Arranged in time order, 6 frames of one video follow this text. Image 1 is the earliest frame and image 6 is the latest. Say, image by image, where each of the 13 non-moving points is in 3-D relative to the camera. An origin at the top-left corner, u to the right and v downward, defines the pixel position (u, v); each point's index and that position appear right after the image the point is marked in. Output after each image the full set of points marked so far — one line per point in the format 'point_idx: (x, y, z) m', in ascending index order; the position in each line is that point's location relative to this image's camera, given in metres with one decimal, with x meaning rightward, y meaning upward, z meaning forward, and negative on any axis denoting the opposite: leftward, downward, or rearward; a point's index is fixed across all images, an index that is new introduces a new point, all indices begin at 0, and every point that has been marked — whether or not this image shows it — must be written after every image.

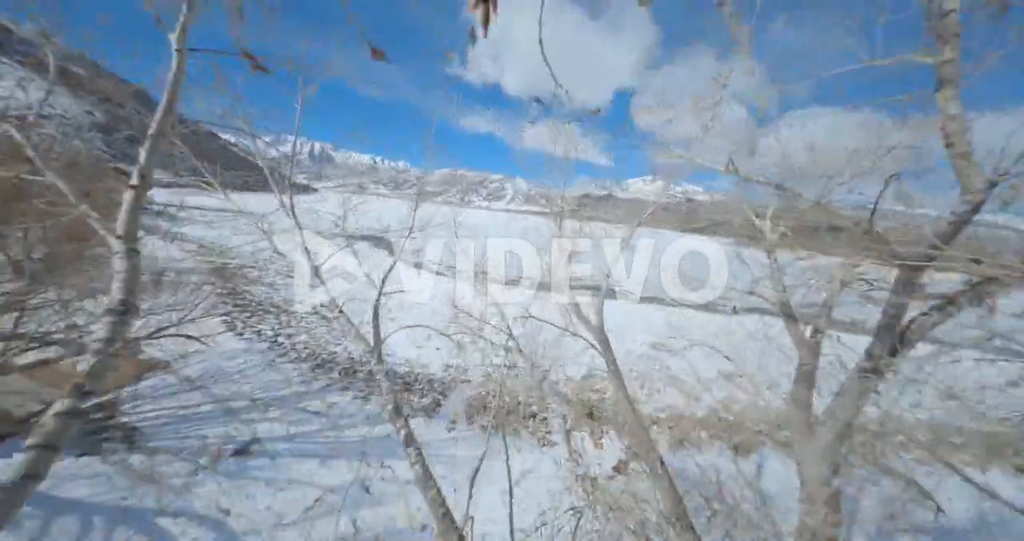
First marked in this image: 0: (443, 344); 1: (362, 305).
0: (-2.2, -2.8, +9.6) m
1: (-6.2, -1.9, +12.0) m
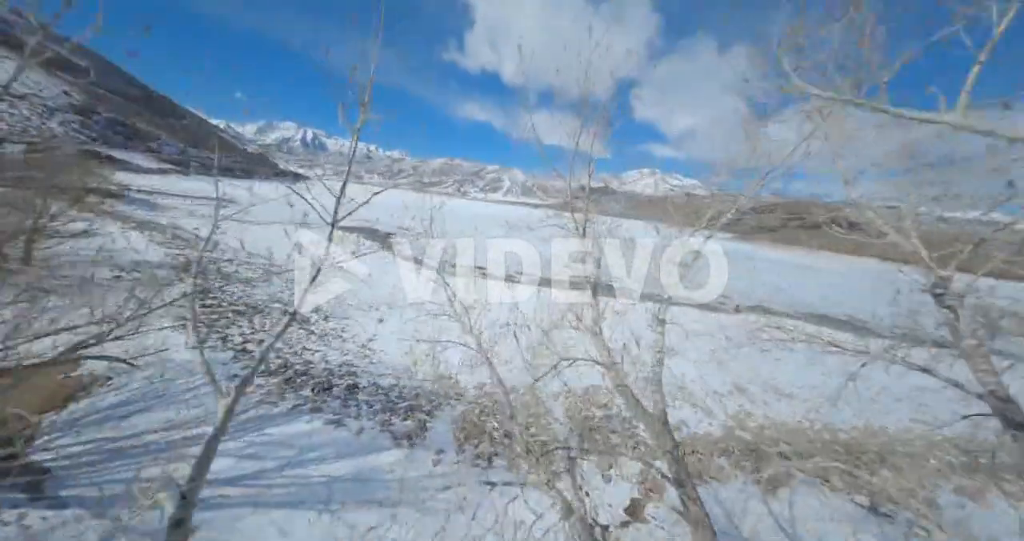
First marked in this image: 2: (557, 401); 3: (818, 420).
0: (-2.3, -2.8, +8.8) m
1: (-6.4, -1.8, +11.1) m
2: (+1.2, -3.5, +7.6) m
3: (+8.4, -4.1, +8.1) m
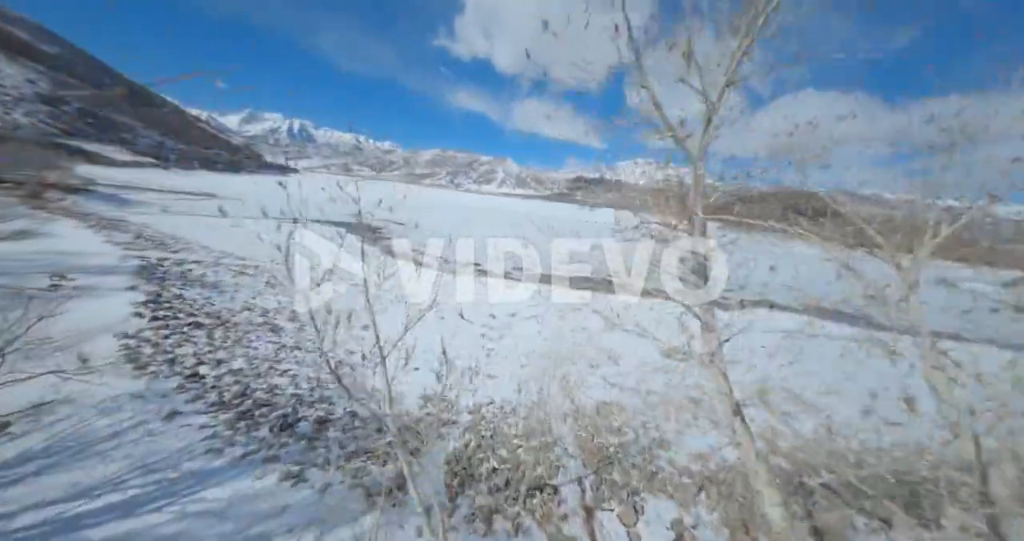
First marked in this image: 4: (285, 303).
0: (-2.3, -2.9, +7.8) m
1: (-6.4, -1.9, +10.0) m
2: (+1.2, -3.6, +6.6) m
3: (+8.4, -4.1, +7.3) m
4: (-8.6, -1.3, +10.9) m
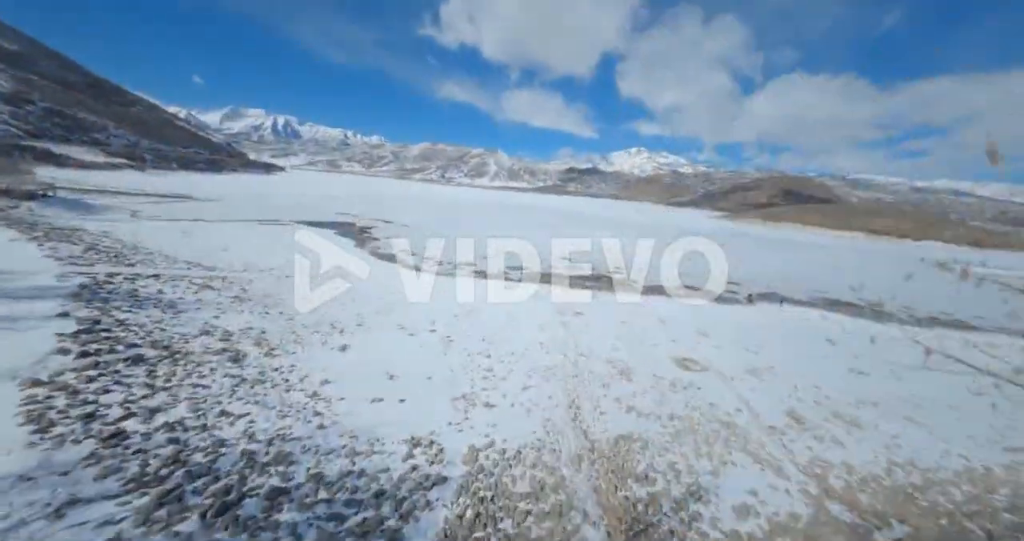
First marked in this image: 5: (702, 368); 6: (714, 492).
0: (-2.3, -3.3, +6.7) m
1: (-6.5, -2.4, +8.7) m
2: (+1.3, -3.8, +5.6) m
3: (+8.5, -4.2, +6.3) m
4: (-8.6, -1.8, +9.6) m
5: (+6.6, -3.4, +10.1) m
6: (+3.8, -4.1, +5.4) m
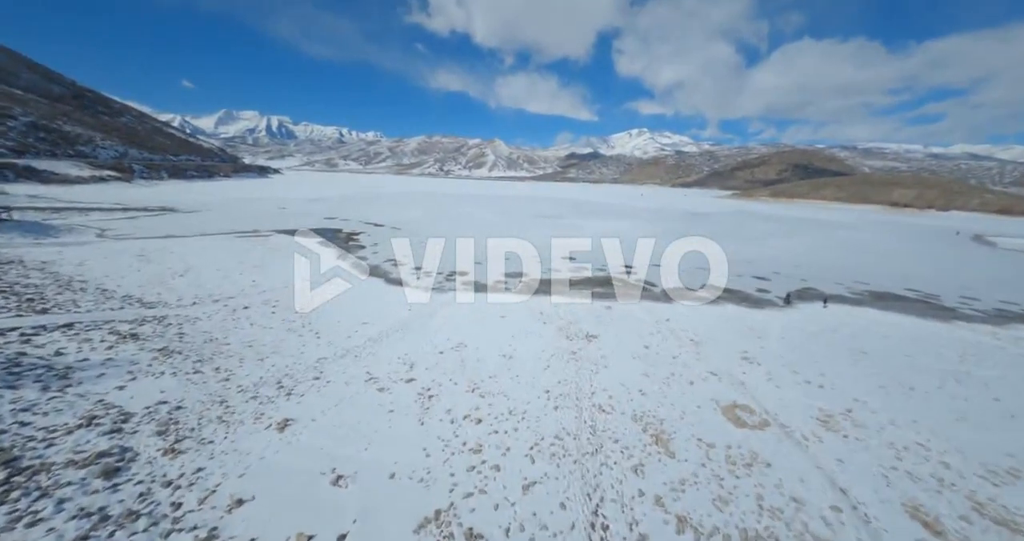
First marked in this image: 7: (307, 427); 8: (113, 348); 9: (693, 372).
0: (-2.4, -4.4, +4.3) m
1: (-6.6, -3.7, +6.4) m
2: (+1.2, -4.9, +3.2) m
3: (+8.4, -4.8, +3.8) m
4: (-8.7, -3.2, +7.3) m
5: (+6.5, -4.0, +7.6) m
6: (+3.7, -5.0, +3.0) m
7: (-4.9, -3.7, +7.0) m
8: (-12.2, -2.3, +8.9) m
9: (+6.2, -3.4, +9.8) m
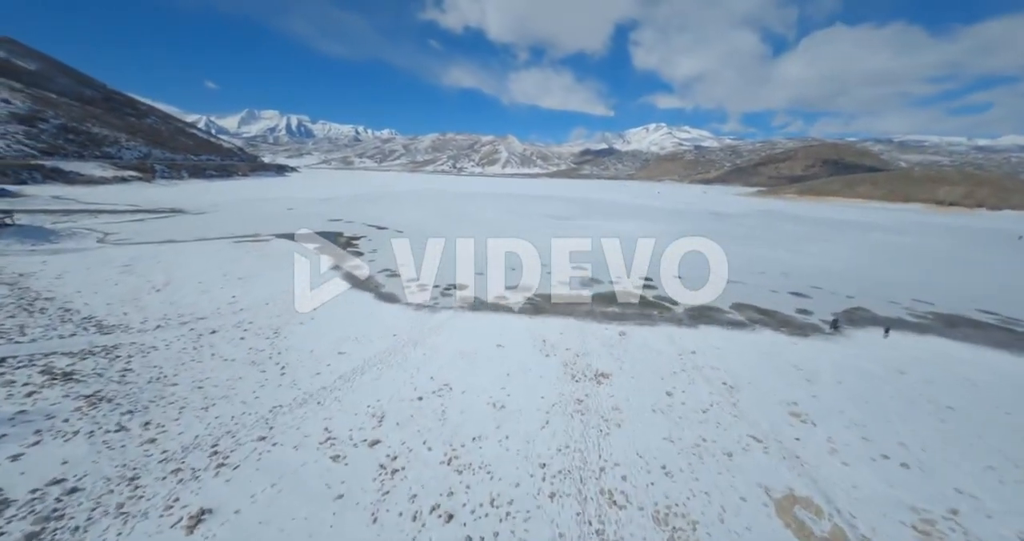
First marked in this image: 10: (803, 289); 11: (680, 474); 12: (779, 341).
0: (-2.9, -5.4, +2.6) m
1: (-7.0, -4.6, +4.9) m
2: (+0.6, -5.9, +1.4) m
3: (+7.9, -5.9, +1.7) m
4: (-9.1, -4.1, +5.9) m
5: (+6.1, -5.0, +5.6) m
6: (+3.1, -6.1, +1.1) m
7: (-5.3, -4.7, +5.4) m
8: (-12.5, -3.2, +7.7) m
9: (+5.9, -4.4, +7.7) m
10: (+18.8, -1.3, +18.7) m
11: (+3.9, -4.7, +6.7) m
12: (+11.8, -3.2, +12.8) m
